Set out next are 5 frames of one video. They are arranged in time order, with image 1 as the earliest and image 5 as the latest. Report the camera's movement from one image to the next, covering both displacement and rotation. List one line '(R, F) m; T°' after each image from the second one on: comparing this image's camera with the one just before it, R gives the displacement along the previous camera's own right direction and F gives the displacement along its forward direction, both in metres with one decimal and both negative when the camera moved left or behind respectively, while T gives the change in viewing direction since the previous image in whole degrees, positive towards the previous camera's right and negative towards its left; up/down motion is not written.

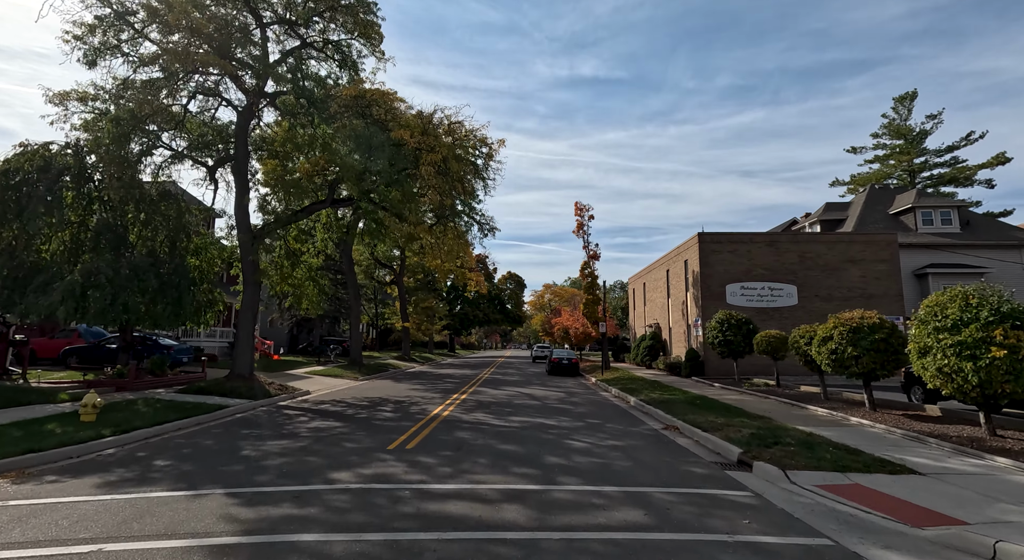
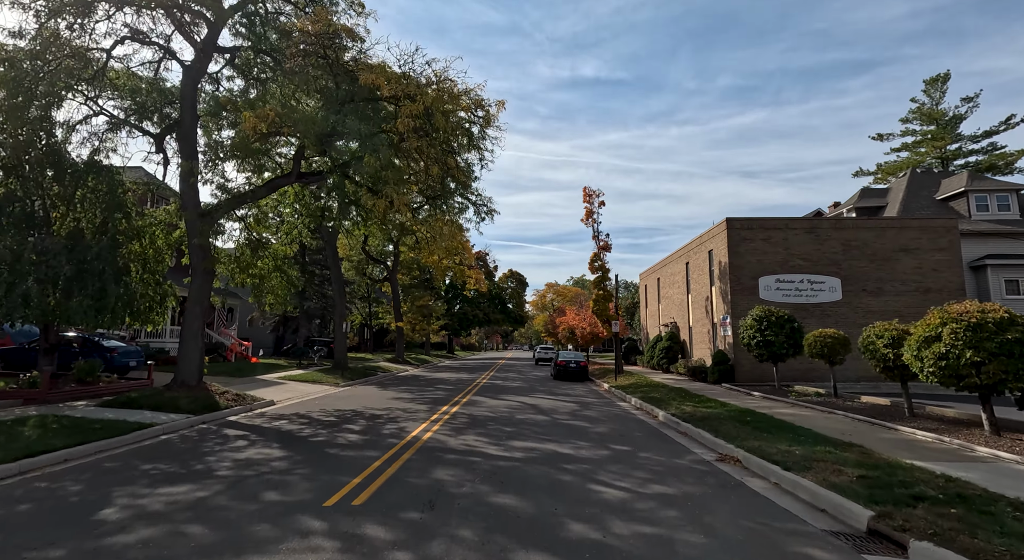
(0.0, +2.7) m; 0°
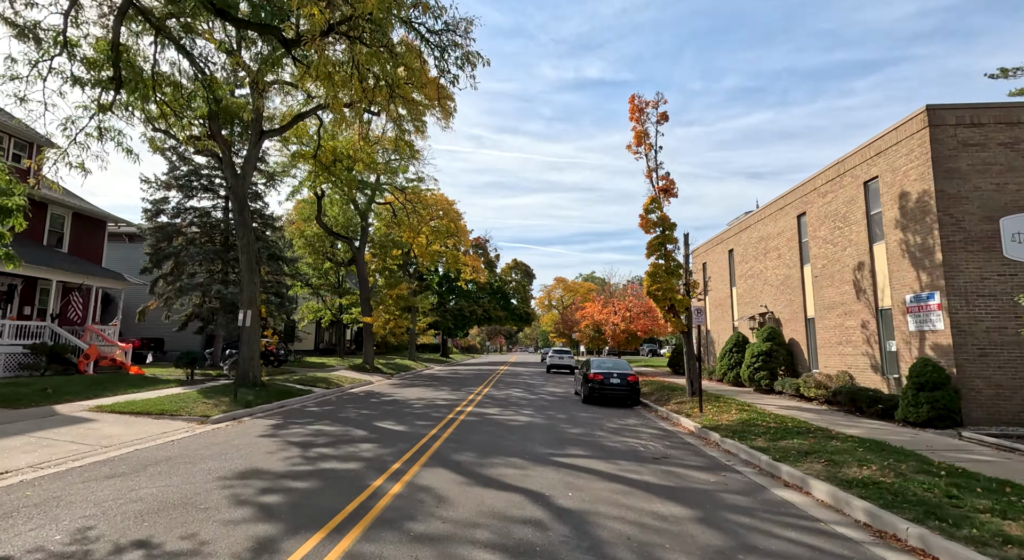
(0.0, +9.0) m; -1°
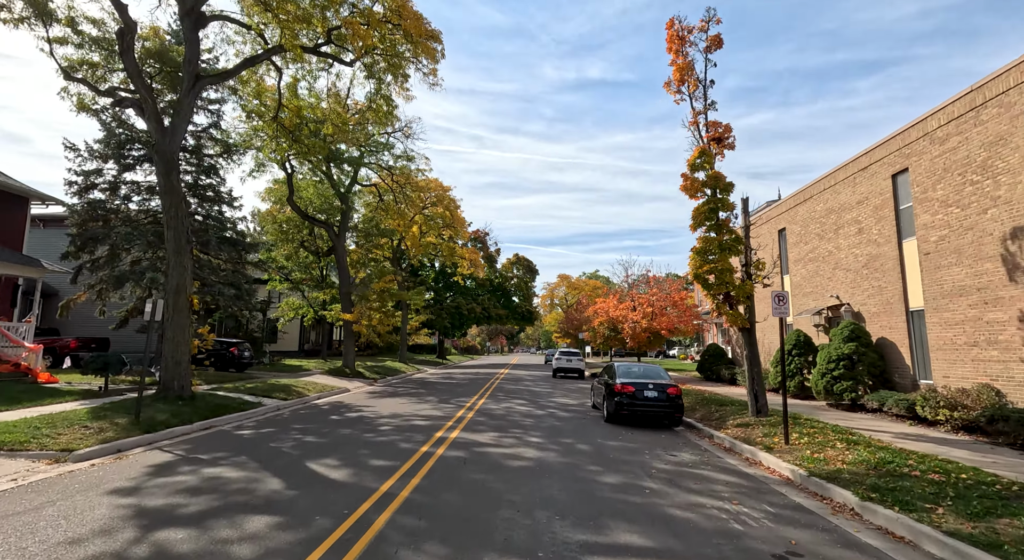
(0.0, +3.7) m; 0°
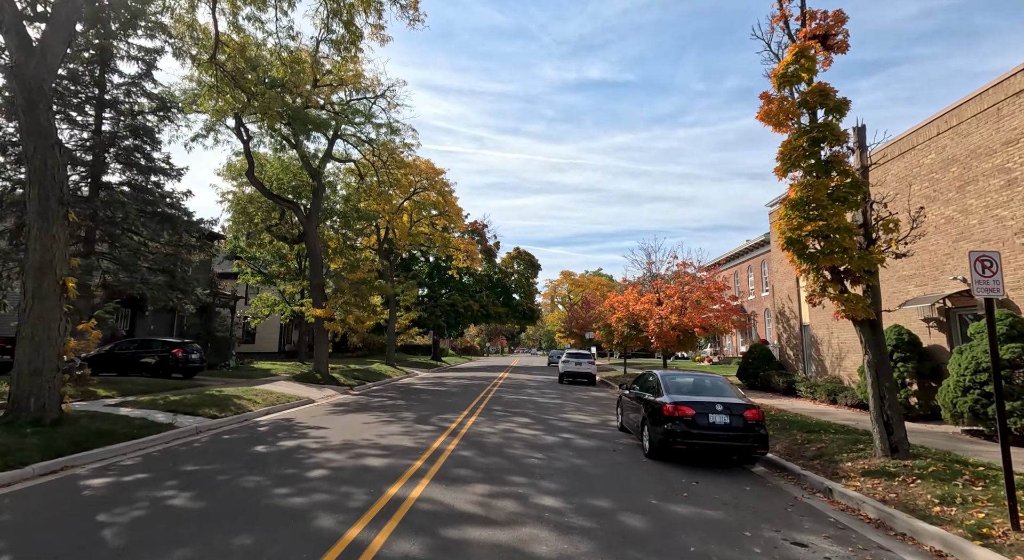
(0.0, +3.7) m; 0°
